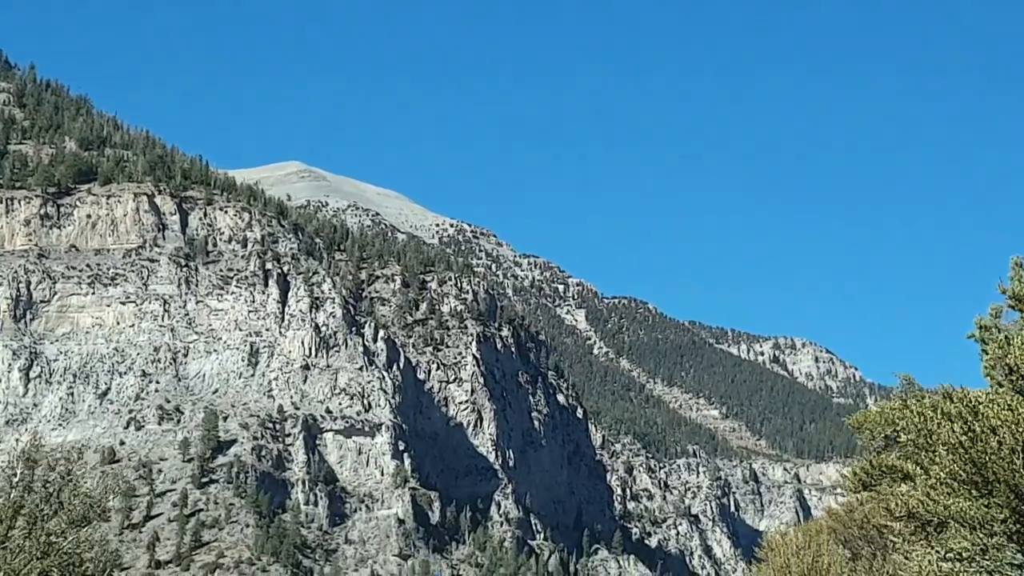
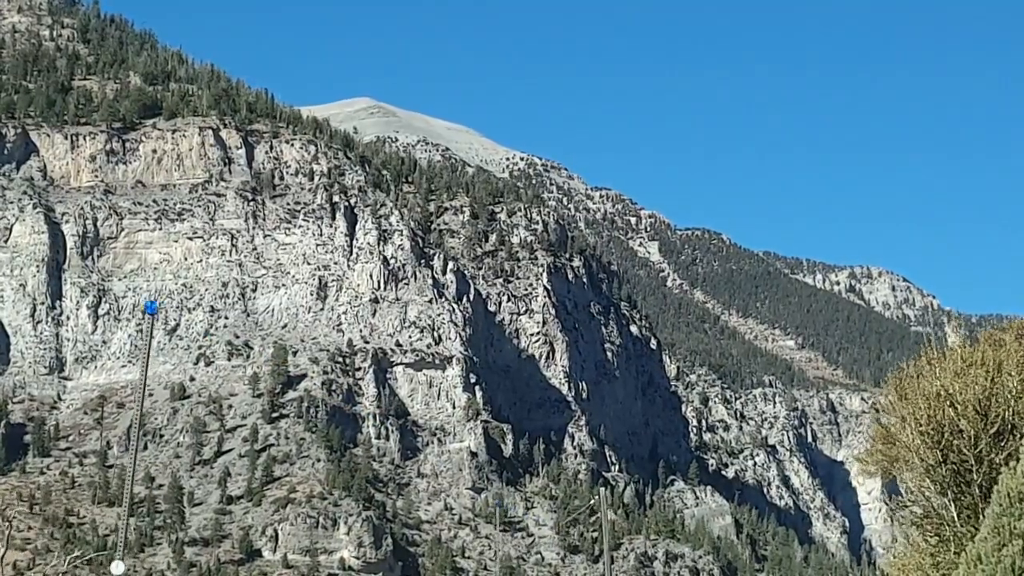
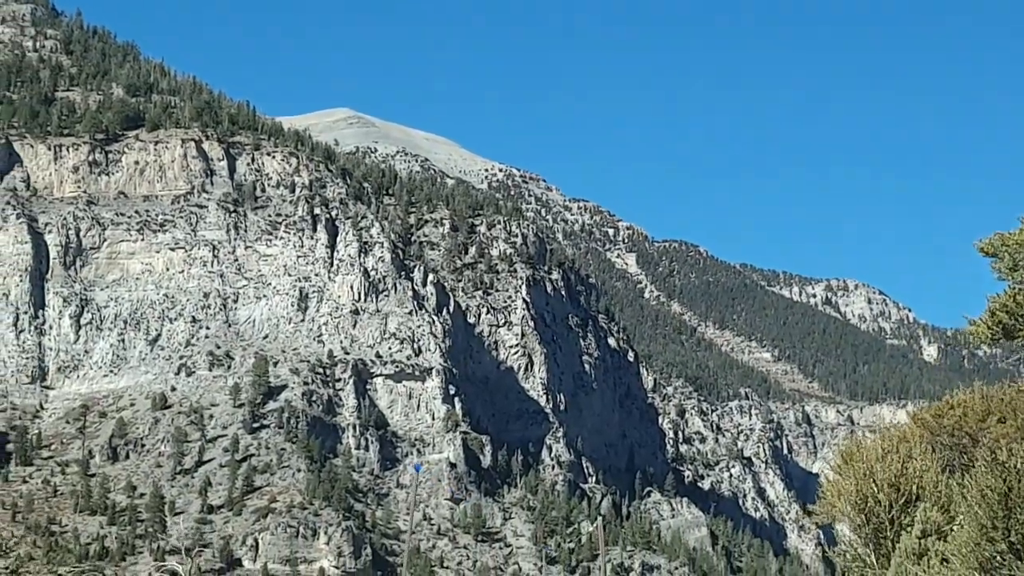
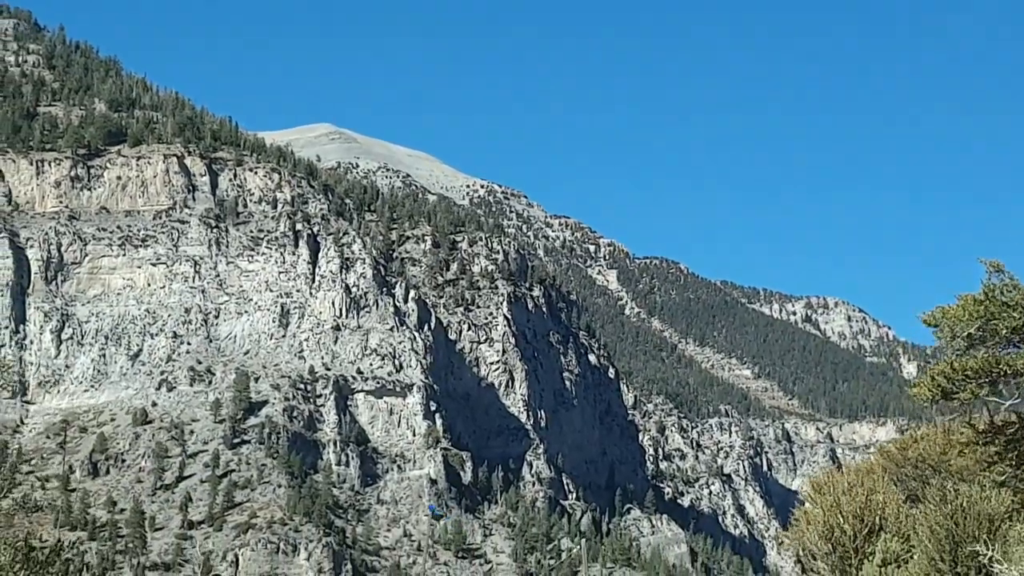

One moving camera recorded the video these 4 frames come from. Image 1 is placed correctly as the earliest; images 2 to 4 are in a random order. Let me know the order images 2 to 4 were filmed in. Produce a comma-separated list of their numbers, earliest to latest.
4, 3, 2
